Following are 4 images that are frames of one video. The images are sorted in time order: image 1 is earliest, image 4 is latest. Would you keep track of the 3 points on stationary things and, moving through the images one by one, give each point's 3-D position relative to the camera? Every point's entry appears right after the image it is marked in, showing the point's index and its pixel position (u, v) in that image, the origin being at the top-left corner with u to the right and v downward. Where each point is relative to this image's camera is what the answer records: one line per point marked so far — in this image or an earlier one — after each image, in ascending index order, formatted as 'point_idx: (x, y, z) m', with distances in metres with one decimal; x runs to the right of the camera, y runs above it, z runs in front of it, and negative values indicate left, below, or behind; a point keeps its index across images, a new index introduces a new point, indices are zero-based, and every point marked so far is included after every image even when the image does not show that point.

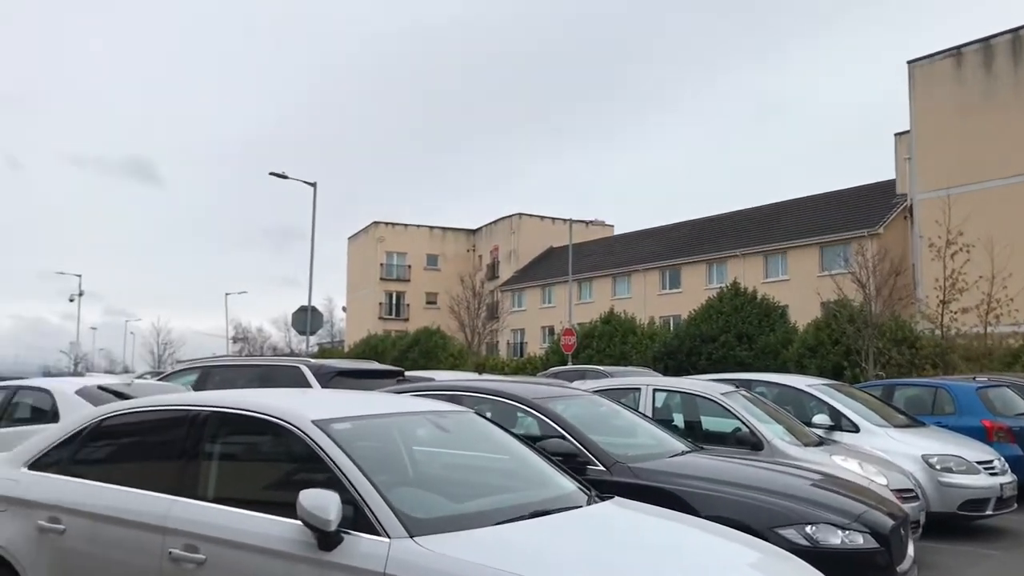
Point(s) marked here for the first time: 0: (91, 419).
0: (-2.2, -0.7, +4.8) m
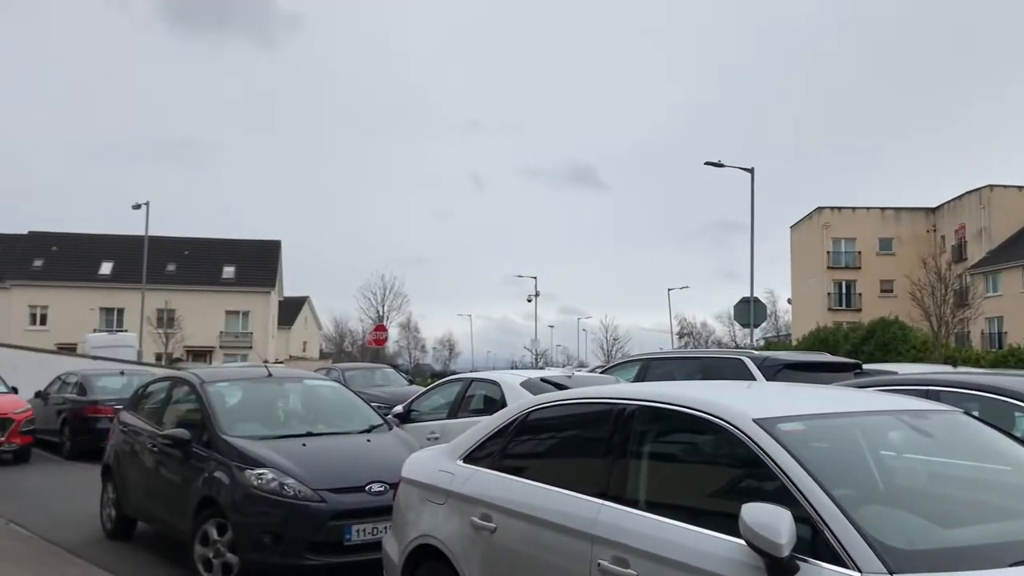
0: (0.0, -0.6, +4.6) m
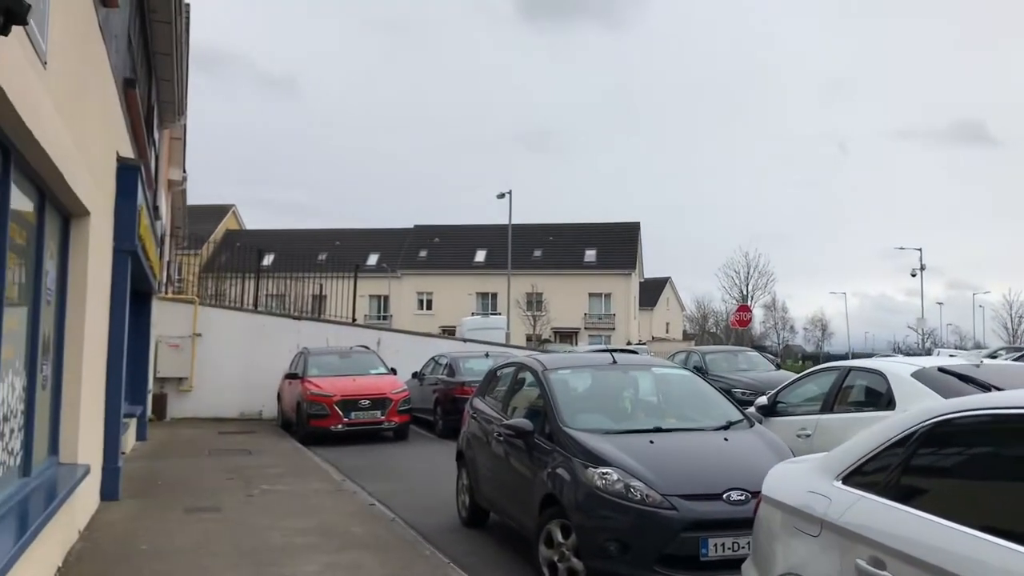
0: (+1.5, -0.5, +3.4) m
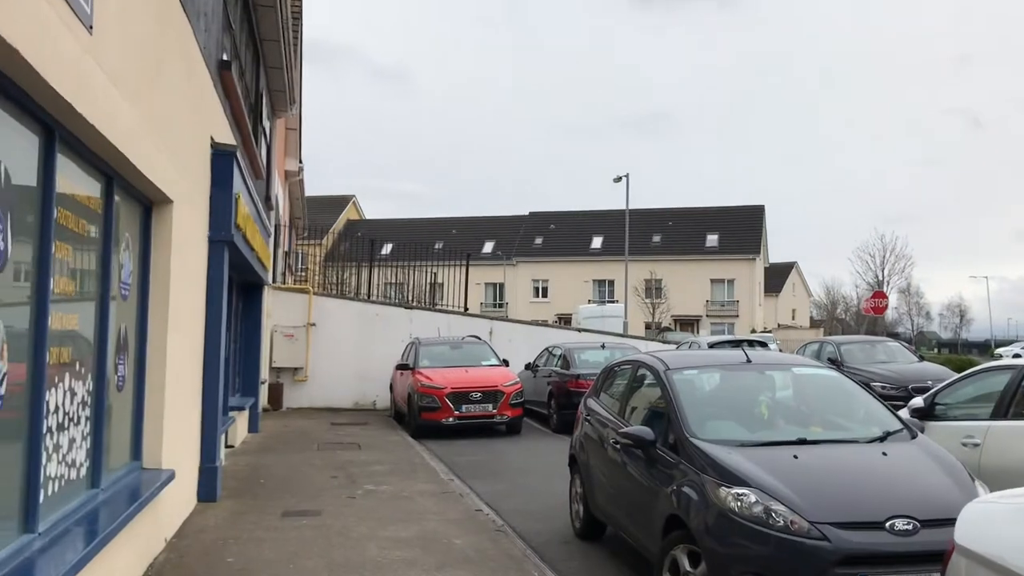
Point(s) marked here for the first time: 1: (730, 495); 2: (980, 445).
0: (+1.8, -0.4, +2.5) m
1: (+1.1, -1.0, +4.7) m
2: (+3.2, -1.1, +6.5) m
